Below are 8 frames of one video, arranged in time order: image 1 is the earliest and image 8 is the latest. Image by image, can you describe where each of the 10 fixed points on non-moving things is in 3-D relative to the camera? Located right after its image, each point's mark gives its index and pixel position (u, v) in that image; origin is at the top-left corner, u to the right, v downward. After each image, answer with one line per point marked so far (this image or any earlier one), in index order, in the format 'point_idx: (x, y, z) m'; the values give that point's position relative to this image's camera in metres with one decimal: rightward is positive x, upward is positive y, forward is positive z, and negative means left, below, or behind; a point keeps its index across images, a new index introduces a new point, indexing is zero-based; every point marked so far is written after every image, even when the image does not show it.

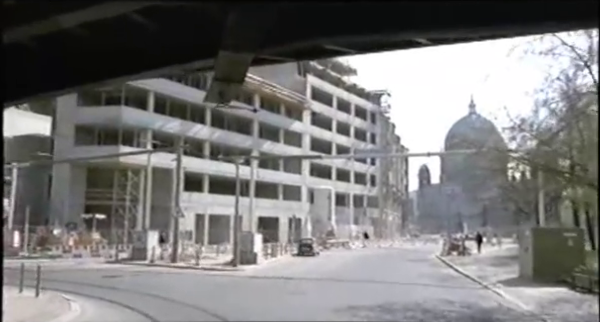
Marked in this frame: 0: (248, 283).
0: (-1.5, -3.3, +16.5) m
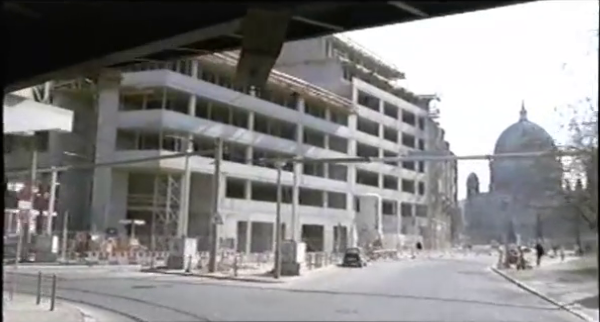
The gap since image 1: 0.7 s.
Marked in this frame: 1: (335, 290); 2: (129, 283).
0: (-0.3, -3.3, +15.0) m
1: (+1.0, -3.6, +17.0) m
2: (-4.9, -3.5, +17.2) m
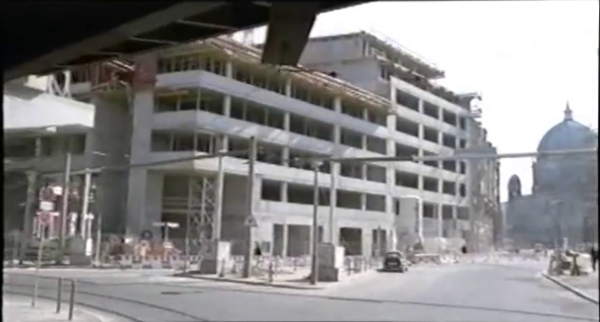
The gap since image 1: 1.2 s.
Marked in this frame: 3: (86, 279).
0: (+0.6, -3.3, +13.9) m
1: (+2.0, -3.6, +15.9) m
2: (-3.8, -3.5, +16.4) m
3: (-6.8, -3.8, +19.2) m
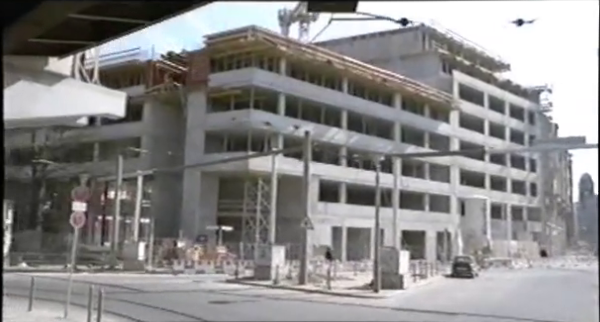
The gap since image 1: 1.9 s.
0: (+1.8, -3.1, +12.2) m
1: (+3.5, -3.4, +14.0) m
2: (-2.3, -3.4, +15.1) m
3: (-5.0, -3.8, +18.1) m
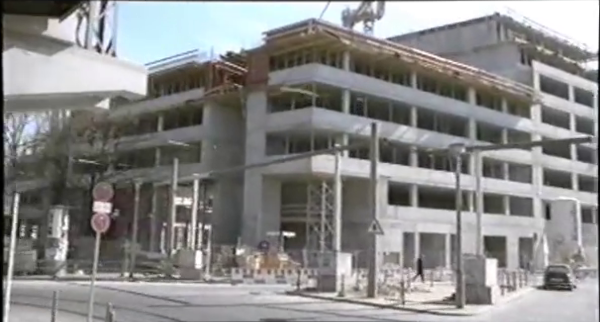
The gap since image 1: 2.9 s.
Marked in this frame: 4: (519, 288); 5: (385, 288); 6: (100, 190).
0: (+3.0, -2.9, +9.7) m
1: (+4.8, -3.2, +11.3) m
2: (-0.8, -3.3, +13.1) m
3: (-3.2, -3.7, +16.3) m
4: (+7.1, -4.1, +19.6) m
5: (+2.6, -3.9, +18.4) m
6: (-3.6, -0.4, +10.6) m
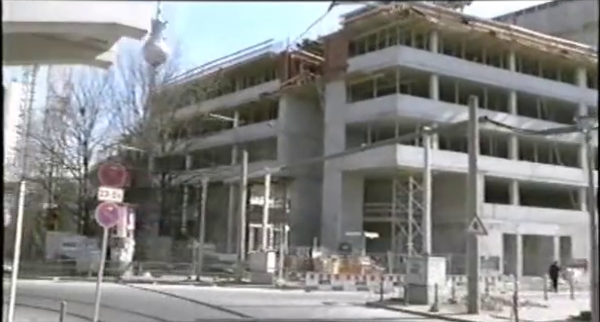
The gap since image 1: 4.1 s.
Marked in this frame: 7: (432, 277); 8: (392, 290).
0: (+3.8, -2.5, +6.4) m
1: (+5.9, -2.7, +7.8) m
2: (+0.5, -2.9, +10.2) m
3: (-1.3, -3.4, +13.8) m
4: (+9.3, -3.7, +15.6) m
5: (+4.7, -3.5, +15.1) m
6: (-2.6, -0.1, +8.2) m
7: (+3.4, -2.9, +15.5) m
8: (+2.9, -4.0, +18.8) m
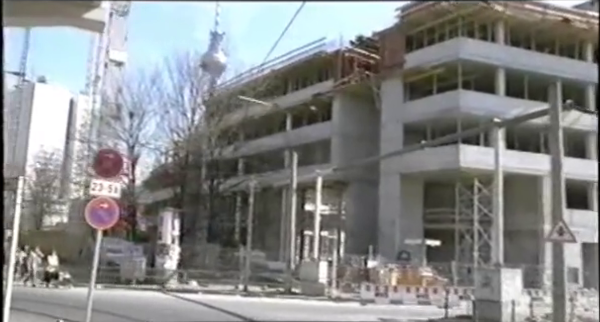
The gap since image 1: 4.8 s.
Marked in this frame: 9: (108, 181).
0: (+4.1, -2.3, +4.3) m
1: (+6.3, -2.5, +5.4) m
2: (+1.2, -2.8, +8.4) m
3: (-0.3, -3.3, +12.1) m
4: (+10.4, -3.5, +12.9) m
5: (+5.8, -3.4, +12.8) m
6: (-2.1, 0.0, +6.7) m
7: (+4.6, -2.9, +13.4) m
8: (+4.4, -3.9, +16.7) m
9: (-1.9, -0.2, +6.1) m
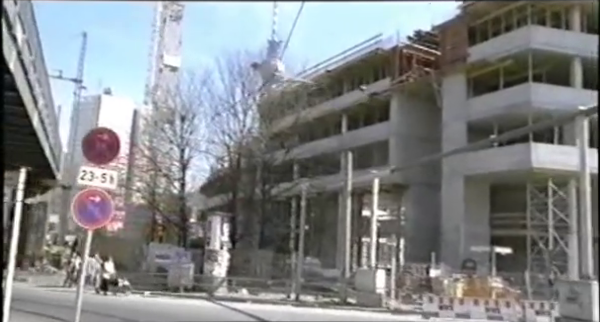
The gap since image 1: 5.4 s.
0: (+4.3, -2.1, +2.4) m
1: (+6.6, -2.3, +3.4) m
2: (+1.8, -2.6, +6.8) m
3: (+0.6, -3.2, +10.7) m
4: (+11.4, -3.4, +10.4) m
5: (+6.8, -3.2, +10.7) m
6: (-1.7, +0.2, +5.5) m
7: (+5.6, -2.7, +11.5) m
8: (+5.7, -3.8, +14.7) m
9: (-1.6, 0.0, +4.8) m
